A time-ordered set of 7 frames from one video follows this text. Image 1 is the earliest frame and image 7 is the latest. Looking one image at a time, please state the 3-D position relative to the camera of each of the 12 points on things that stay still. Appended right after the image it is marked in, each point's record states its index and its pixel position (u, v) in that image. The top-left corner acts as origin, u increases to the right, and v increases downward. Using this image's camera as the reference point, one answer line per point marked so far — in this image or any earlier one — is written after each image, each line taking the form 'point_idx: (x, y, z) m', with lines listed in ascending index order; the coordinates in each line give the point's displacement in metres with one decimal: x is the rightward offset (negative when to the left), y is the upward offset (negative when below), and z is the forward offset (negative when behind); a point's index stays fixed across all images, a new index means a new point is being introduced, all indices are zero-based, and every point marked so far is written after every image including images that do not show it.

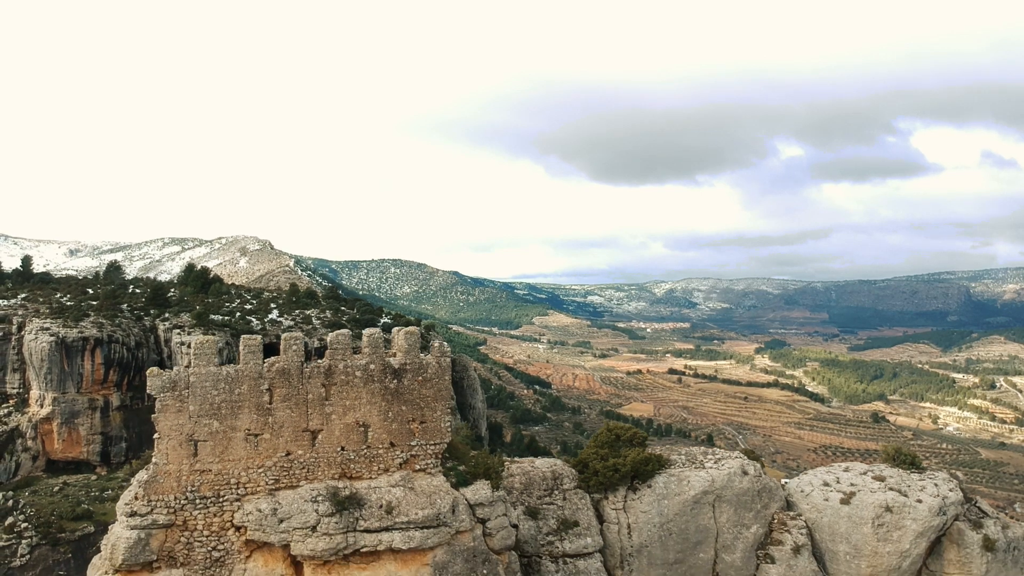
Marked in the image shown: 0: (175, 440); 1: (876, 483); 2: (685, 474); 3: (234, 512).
0: (-5.0, -2.2, +9.7) m
1: (+7.9, -4.2, +14.1) m
2: (+3.7, -3.9, +13.8) m
3: (-4.2, -3.4, +9.8) m
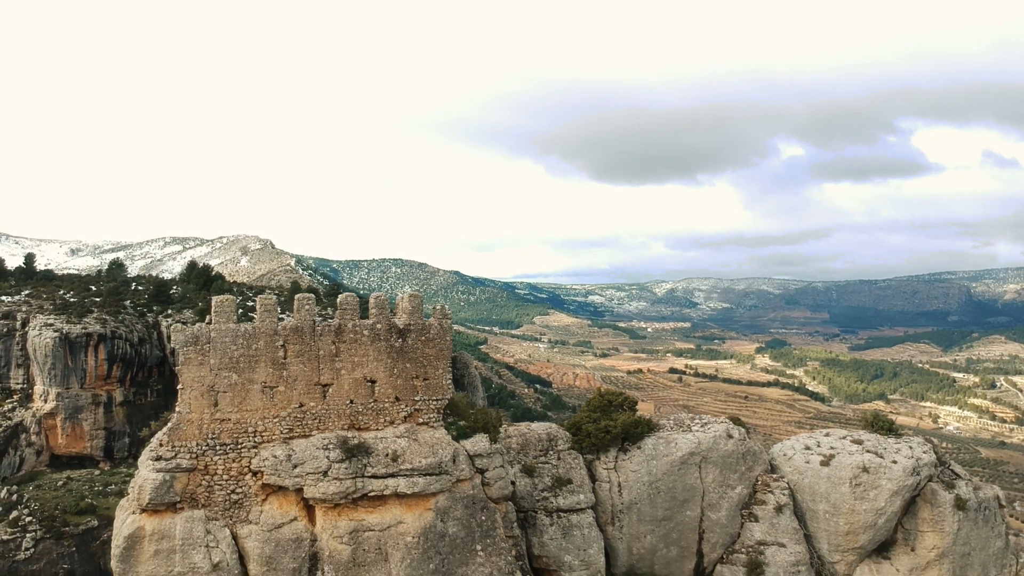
0: (-5.1, -1.6, +10.5) m
1: (+7.8, -3.6, +14.9) m
2: (+3.6, -3.3, +14.6) m
3: (-4.2, -2.8, +10.6) m
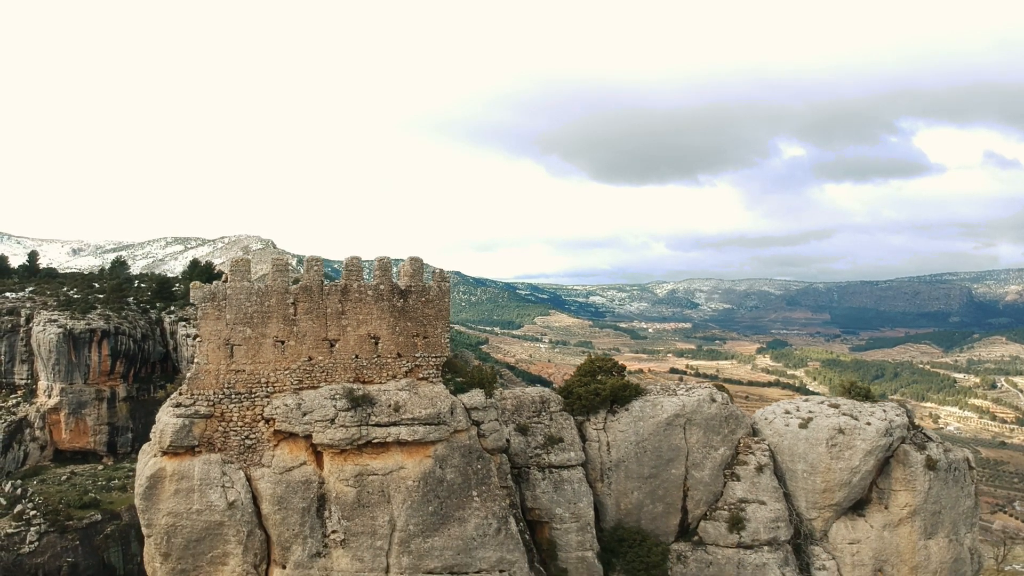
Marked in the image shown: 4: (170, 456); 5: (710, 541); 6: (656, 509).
0: (-5.2, -0.9, +11.3) m
1: (+7.7, -2.9, +15.7) m
2: (+3.5, -2.6, +15.4) m
3: (-4.4, -2.1, +11.4) m
4: (-5.8, -2.8, +11.0) m
5: (+4.5, -5.8, +14.8) m
6: (+3.3, -5.1, +14.9) m
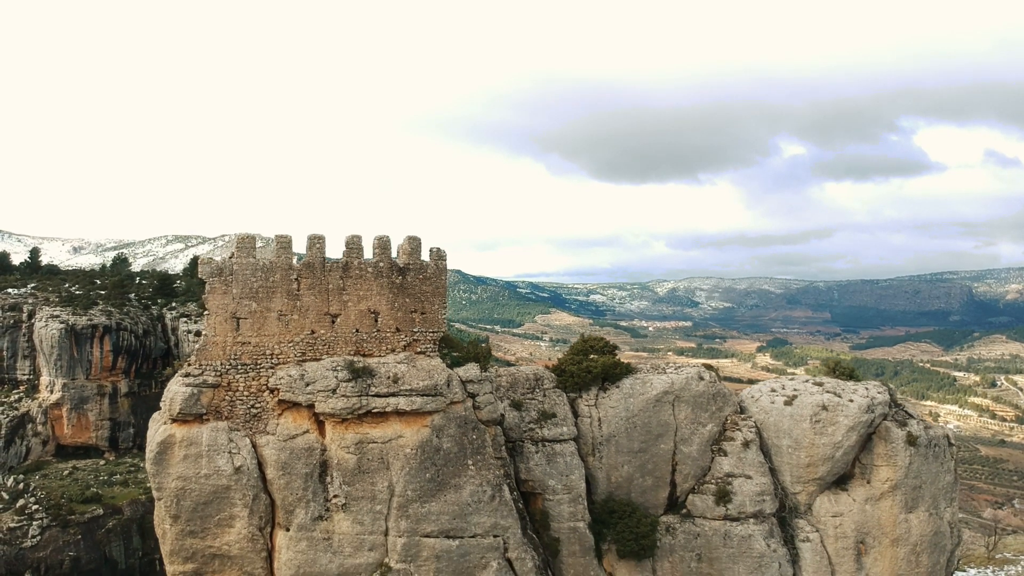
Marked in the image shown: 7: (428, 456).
0: (-5.3, -0.5, +11.9) m
1: (+7.6, -2.5, +16.3) m
2: (+3.4, -2.2, +15.9) m
3: (-4.5, -1.7, +12.0) m
4: (-5.9, -2.4, +11.6) m
5: (+4.4, -5.3, +15.4) m
6: (+3.2, -4.6, +15.4) m
7: (-1.6, -3.2, +12.2) m
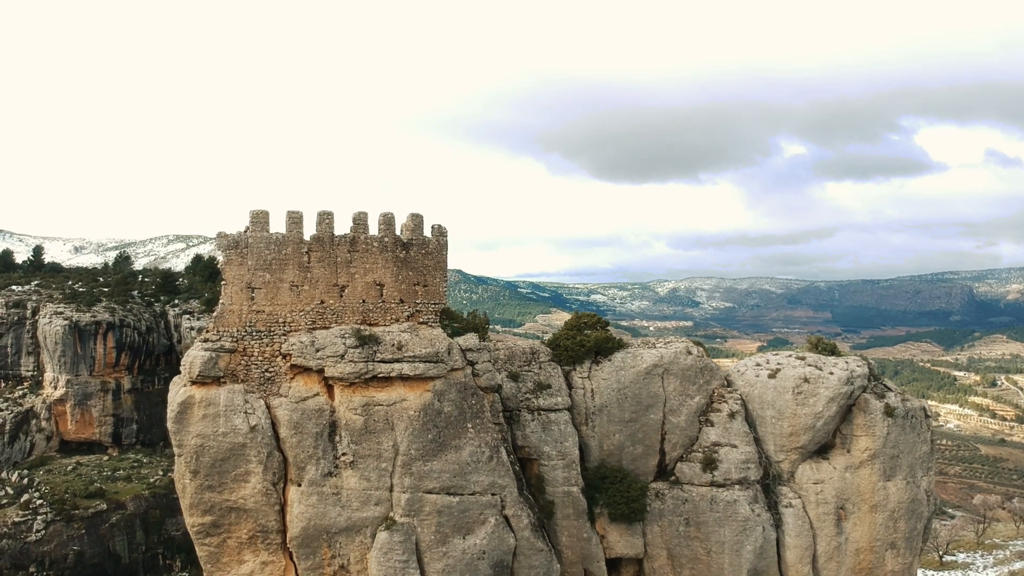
0: (-5.4, 0.0, +12.7) m
1: (+7.5, -1.9, +17.1) m
2: (+3.3, -1.6, +16.8) m
3: (-4.6, -1.1, +12.8) m
4: (-6.0, -1.9, +12.4) m
5: (+4.3, -4.8, +16.2) m
6: (+3.1, -4.1, +16.3) m
7: (-1.6, -2.6, +13.1) m
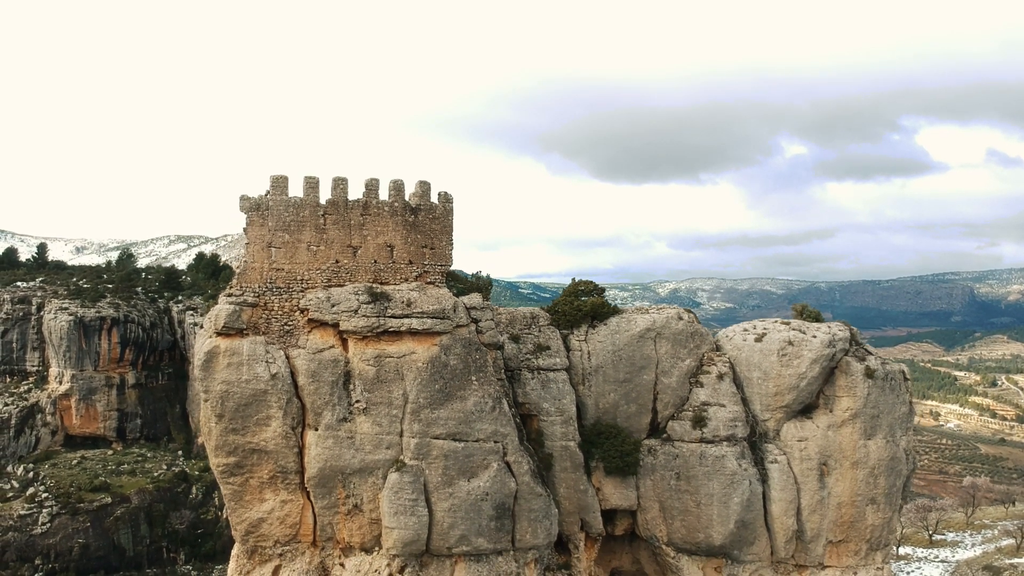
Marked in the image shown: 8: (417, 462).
0: (-5.4, +0.9, +13.7) m
1: (+7.6, -1.1, +18.1) m
2: (+3.3, -0.8, +17.8) m
3: (-4.5, -0.2, +13.8) m
4: (-6.0, -1.0, +13.4) m
5: (+4.4, -3.9, +17.2) m
6: (+3.1, -3.2, +17.3) m
7: (-1.6, -1.8, +14.1) m
8: (-2.0, -3.7, +13.8) m
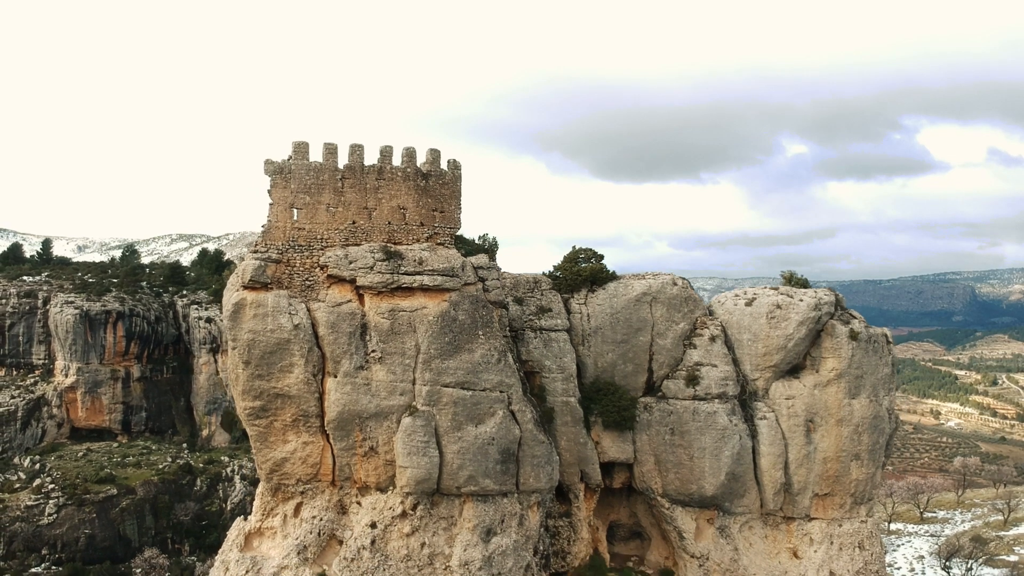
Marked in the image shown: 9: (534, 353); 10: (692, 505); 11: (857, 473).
0: (-5.2, +1.9, +14.8) m
1: (+7.7, -0.1, +19.1) m
2: (+3.4, +0.2, +18.8) m
3: (-4.4, +0.7, +14.9) m
4: (-5.9, 0.0, +14.5) m
5: (+4.5, -3.0, +18.3) m
6: (+3.3, -2.3, +18.3) m
7: (-1.5, -0.8, +15.1) m
8: (-1.9, -2.7, +14.8) m
9: (+0.6, -1.7, +17.3) m
10: (+5.0, -6.1, +18.1) m
11: (+9.8, -5.3, +18.6) m
